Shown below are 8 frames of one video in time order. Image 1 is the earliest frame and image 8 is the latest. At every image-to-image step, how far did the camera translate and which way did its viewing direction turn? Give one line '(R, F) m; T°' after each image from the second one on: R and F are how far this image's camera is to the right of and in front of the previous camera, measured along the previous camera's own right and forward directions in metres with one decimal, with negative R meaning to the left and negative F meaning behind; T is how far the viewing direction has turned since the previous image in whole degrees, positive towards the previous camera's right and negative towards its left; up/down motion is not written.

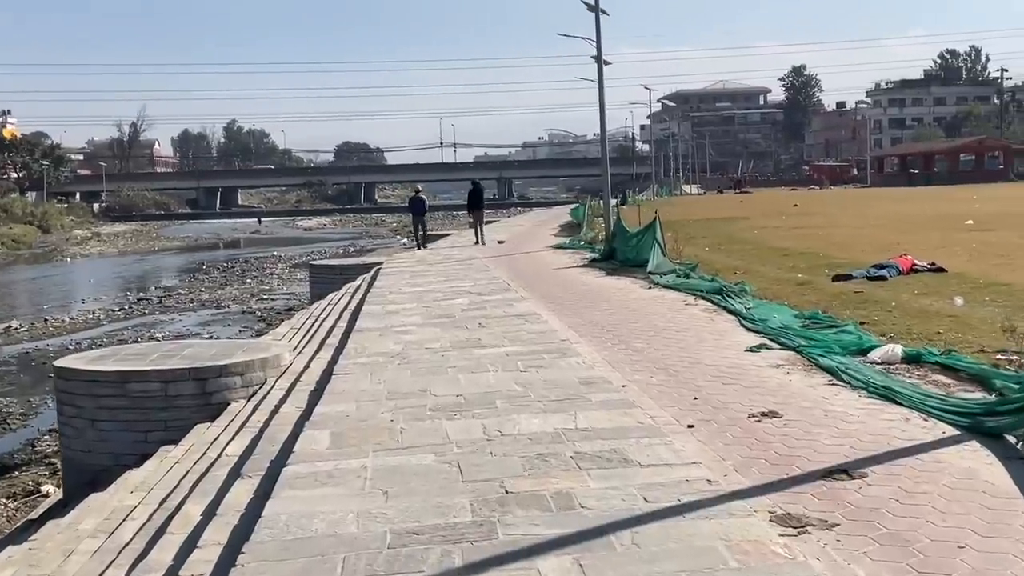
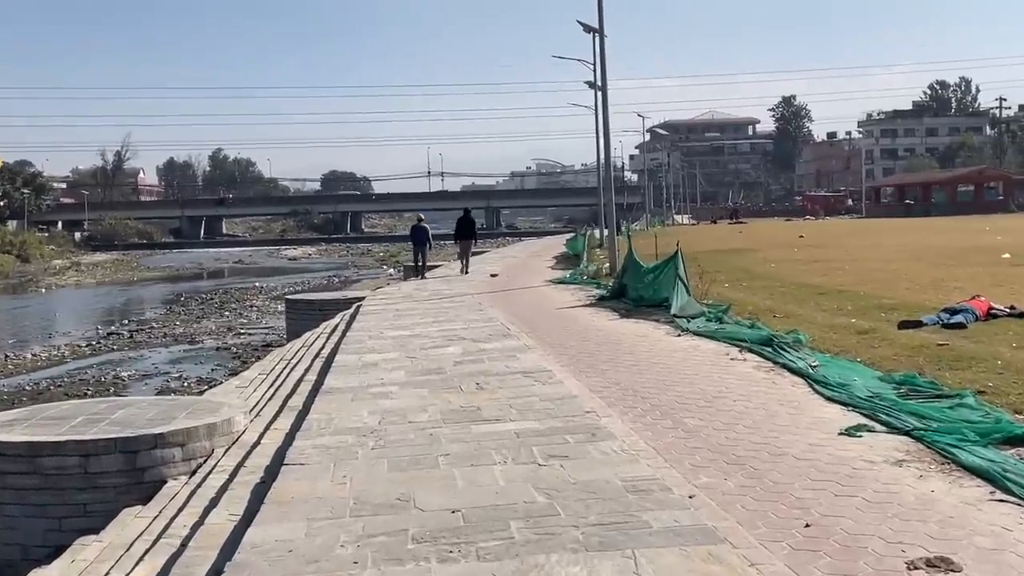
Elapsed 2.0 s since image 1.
(-0.2, +2.4) m; +1°
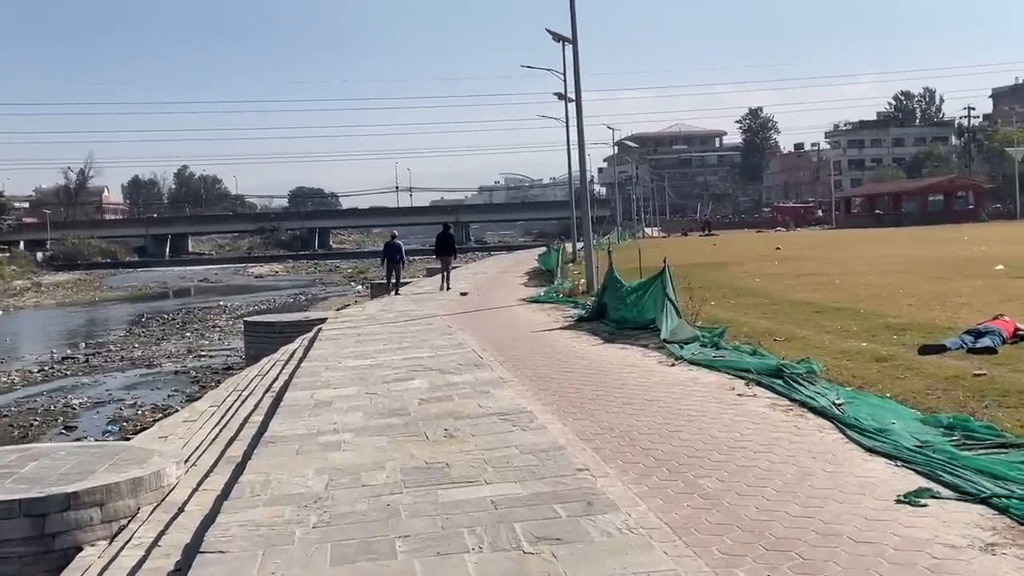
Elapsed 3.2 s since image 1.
(0.0, +1.4) m; +2°
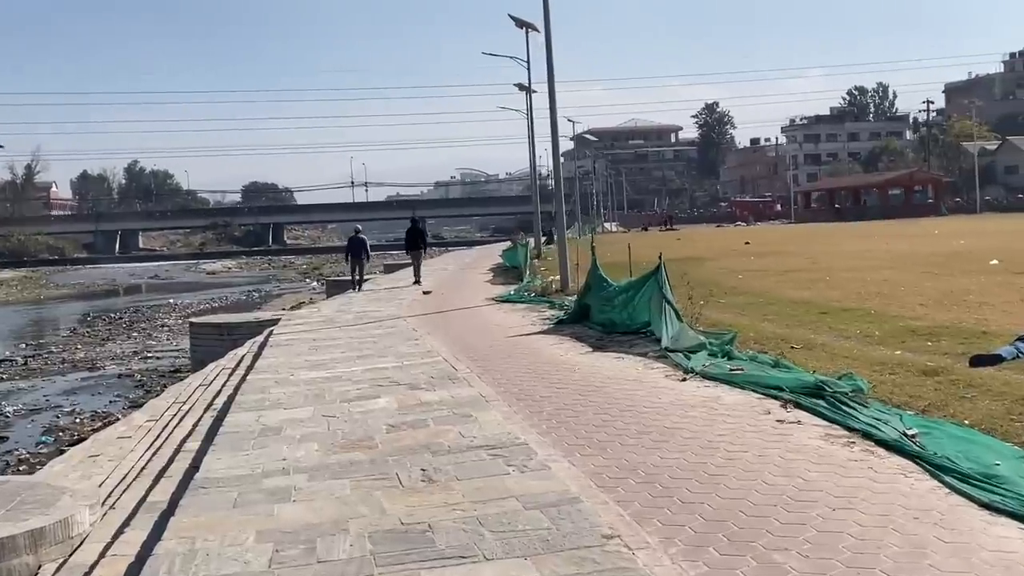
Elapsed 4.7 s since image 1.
(-0.2, +1.7) m; +2°
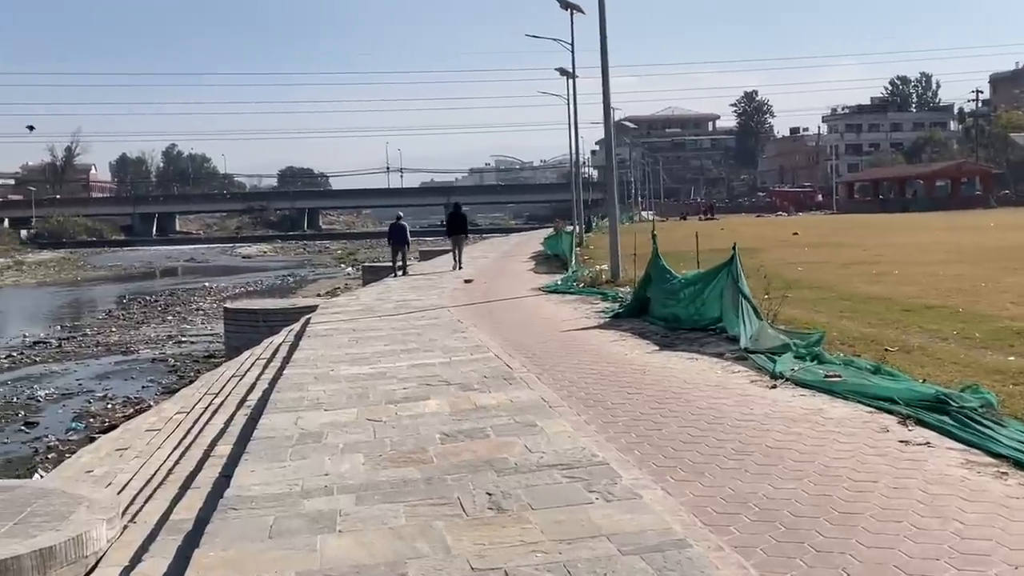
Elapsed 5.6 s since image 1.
(-0.3, +1.0) m; -2°
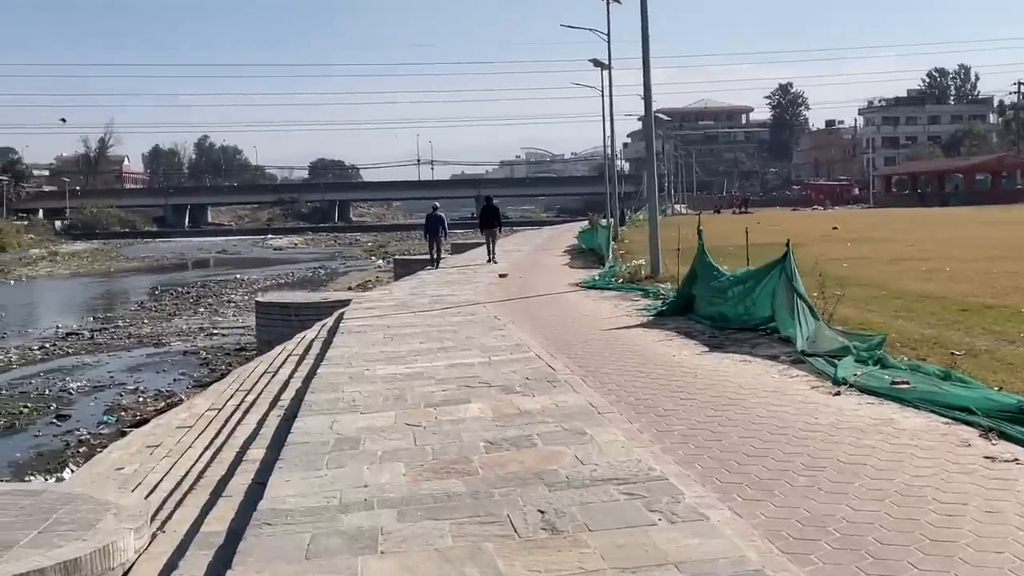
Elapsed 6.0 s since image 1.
(-0.1, +0.4) m; -2°
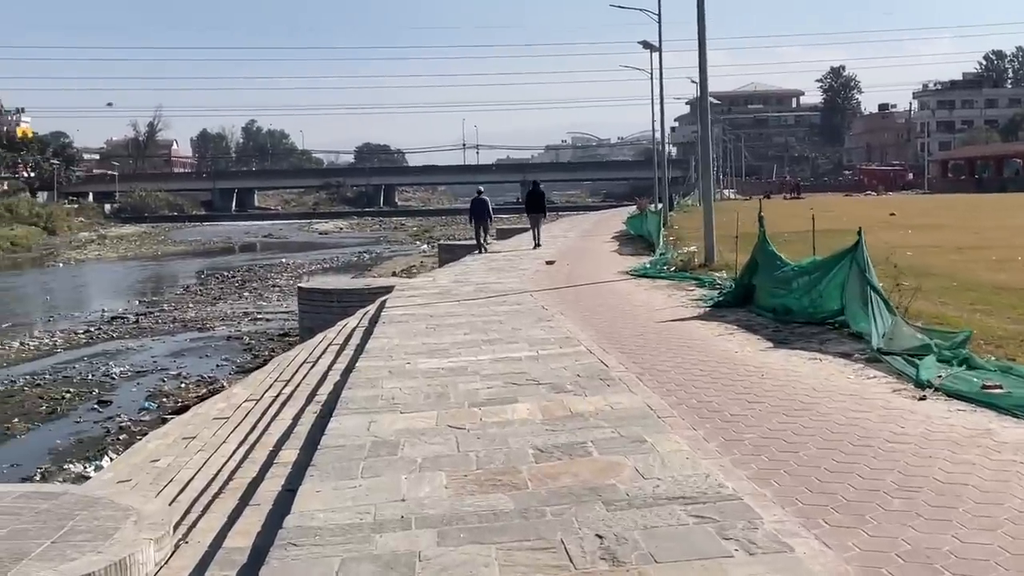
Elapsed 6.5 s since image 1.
(-0.1, +0.6) m; -2°
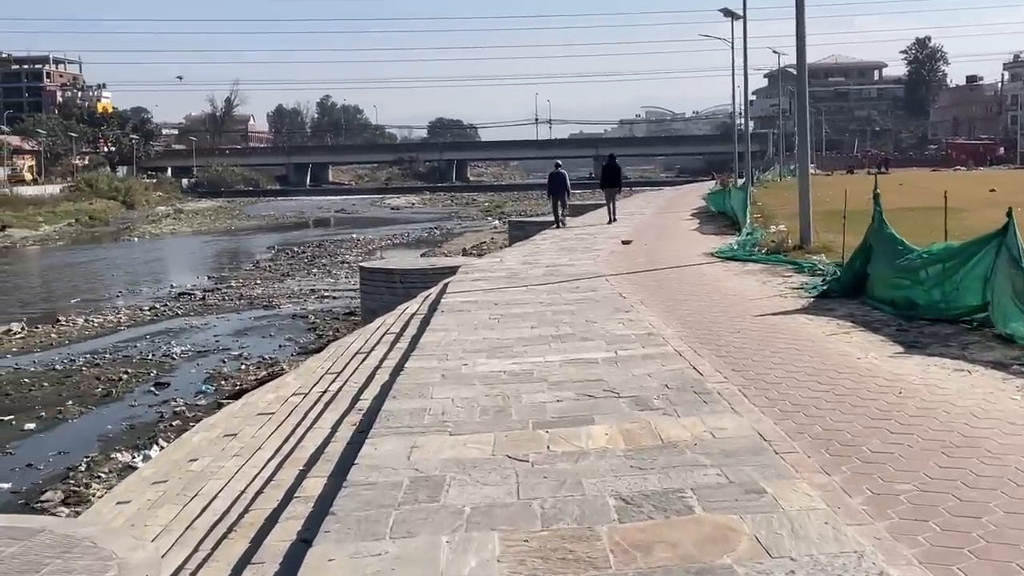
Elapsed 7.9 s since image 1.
(0.0, +1.5) m; -4°
